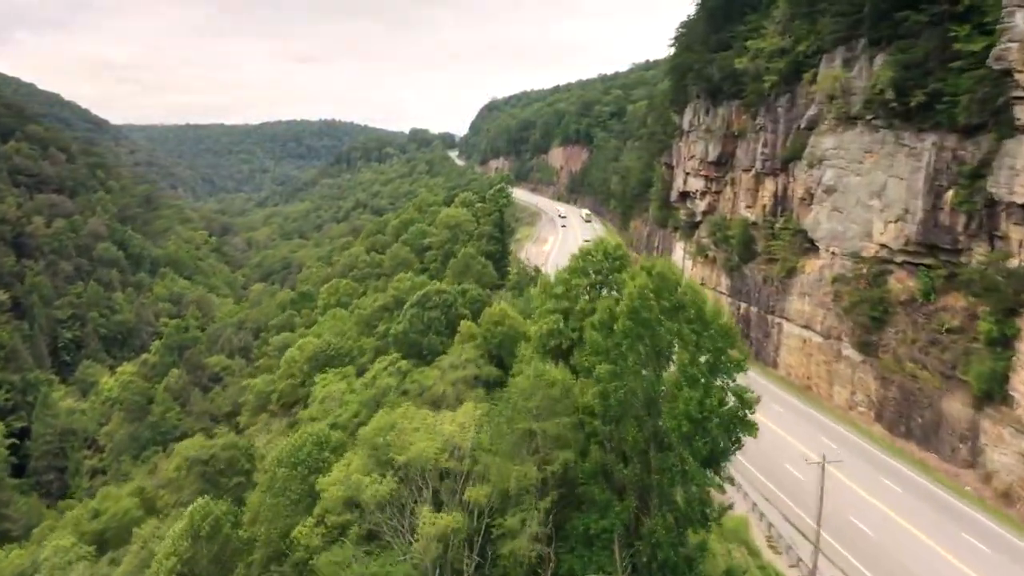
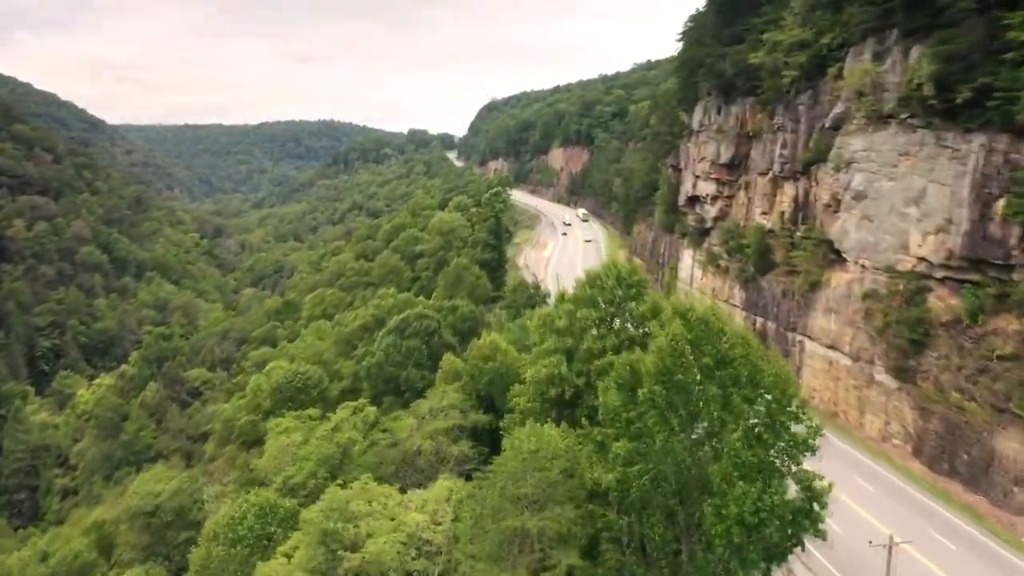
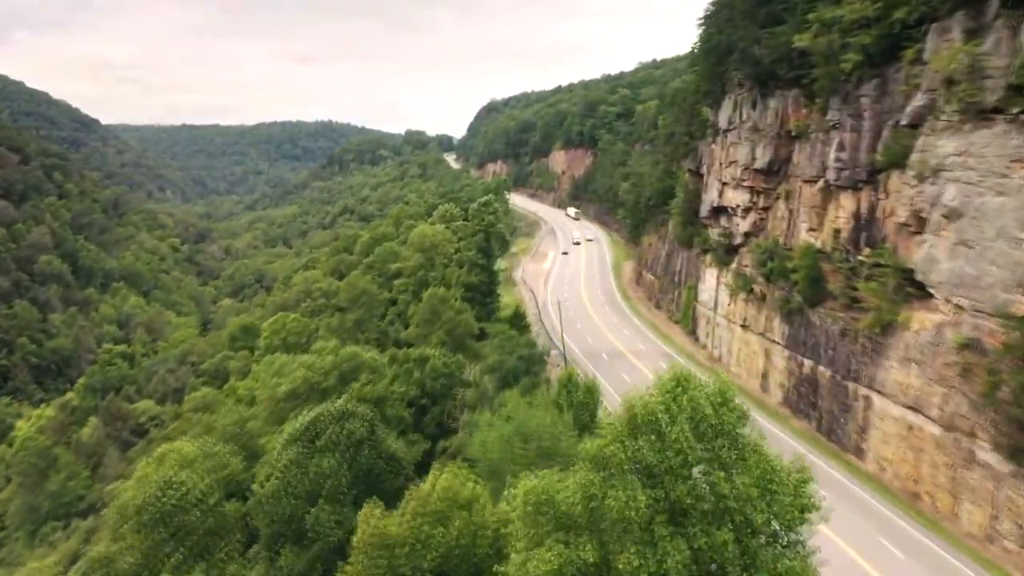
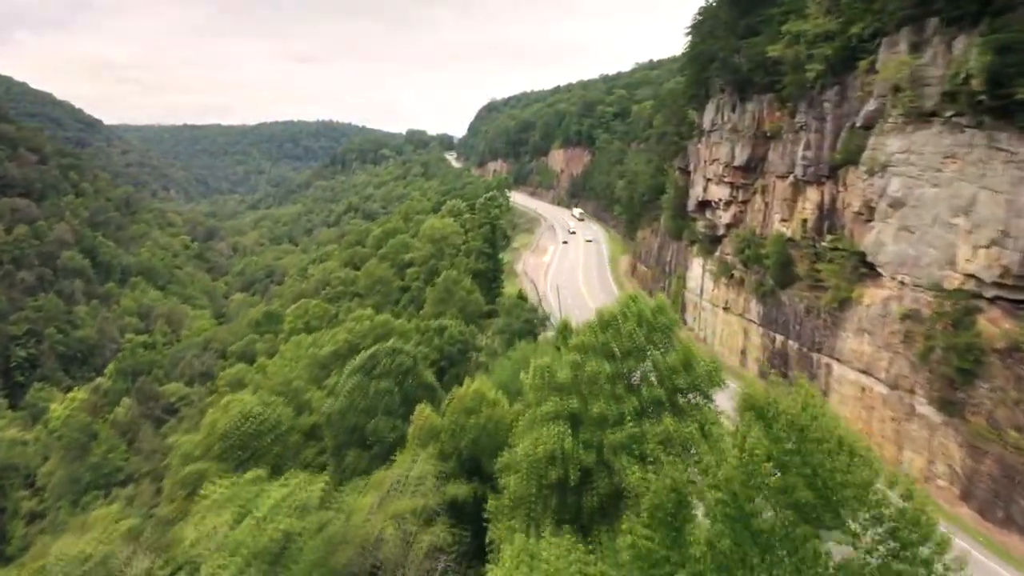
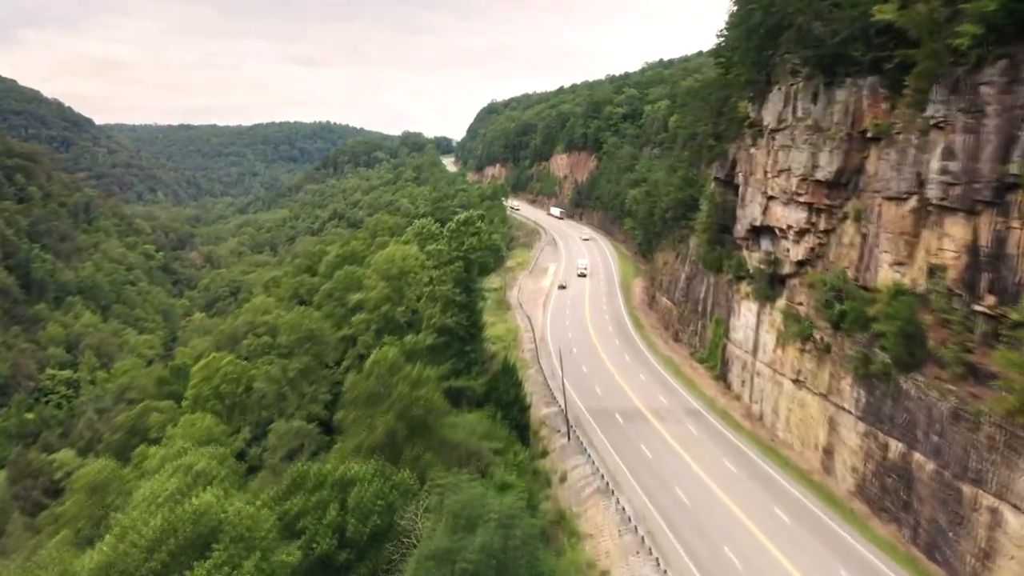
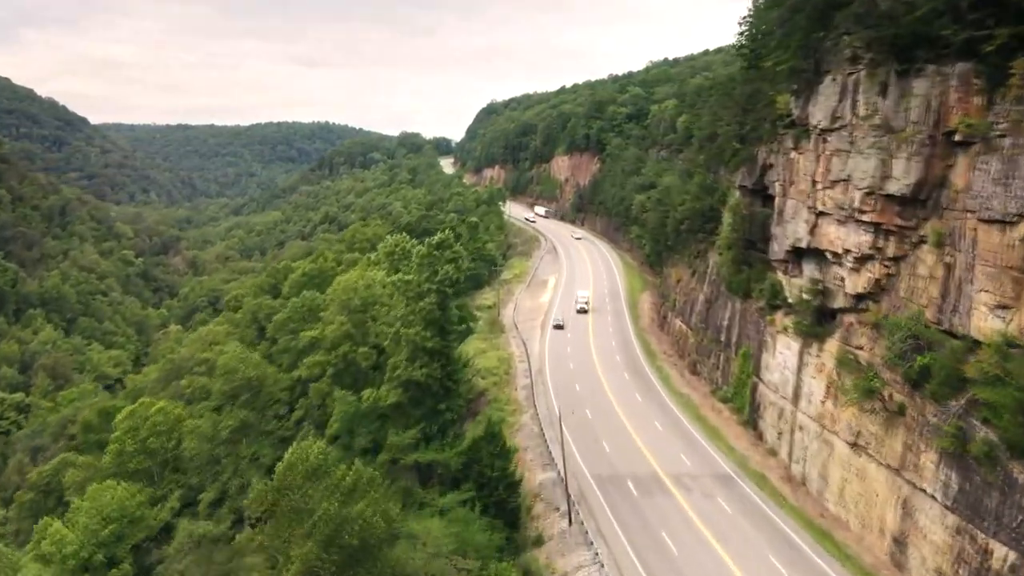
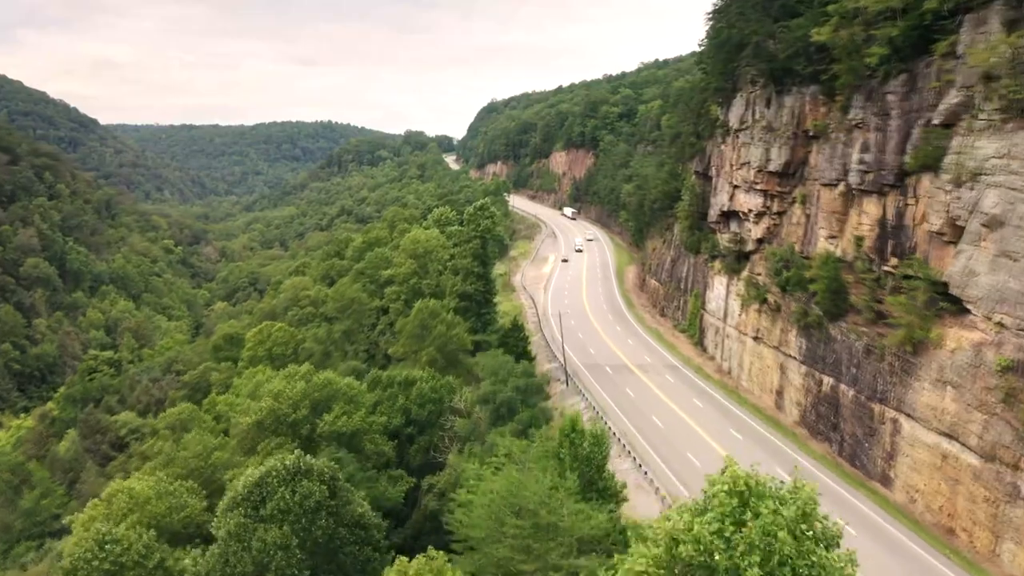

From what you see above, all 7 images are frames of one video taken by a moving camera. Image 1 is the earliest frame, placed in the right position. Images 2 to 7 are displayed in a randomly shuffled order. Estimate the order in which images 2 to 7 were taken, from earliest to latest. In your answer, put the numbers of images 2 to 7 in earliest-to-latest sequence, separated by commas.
2, 4, 3, 7, 5, 6
